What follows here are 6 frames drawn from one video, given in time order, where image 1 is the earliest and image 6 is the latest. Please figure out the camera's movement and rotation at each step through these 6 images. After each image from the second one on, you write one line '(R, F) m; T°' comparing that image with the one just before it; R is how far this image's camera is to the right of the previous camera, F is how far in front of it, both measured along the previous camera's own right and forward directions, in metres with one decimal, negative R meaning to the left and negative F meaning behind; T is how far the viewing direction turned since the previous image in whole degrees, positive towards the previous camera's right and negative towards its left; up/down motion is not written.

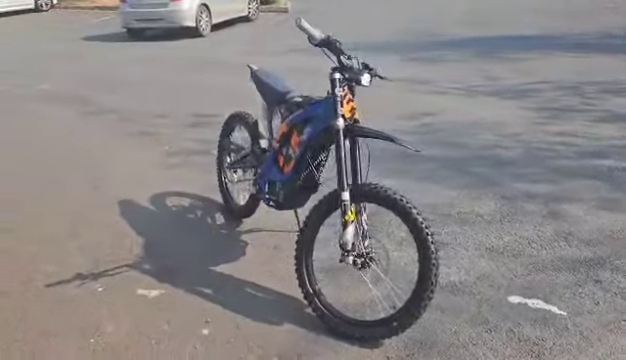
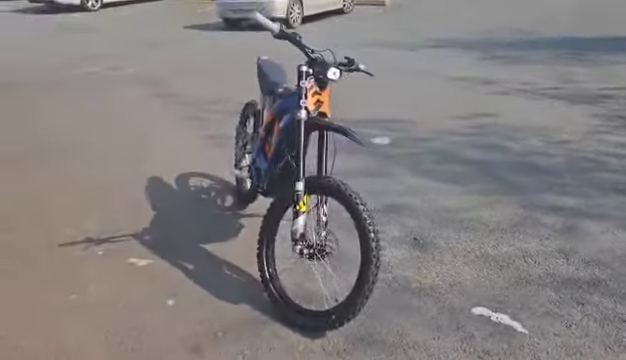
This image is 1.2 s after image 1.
(+1.0, 0.0) m; -11°
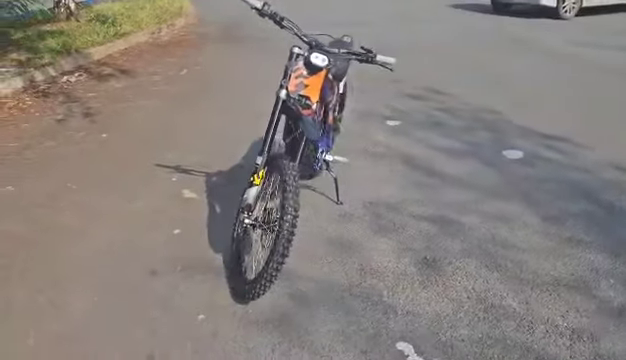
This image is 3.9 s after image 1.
(+2.0, +0.5) m; -29°
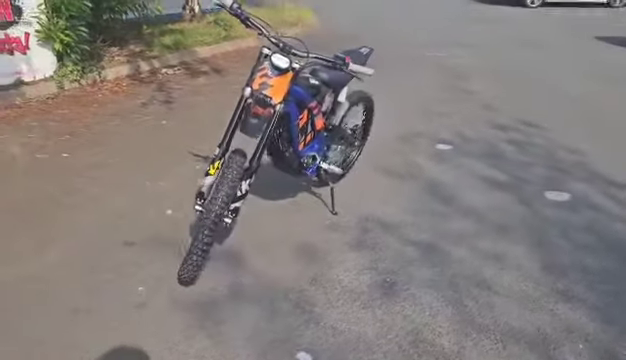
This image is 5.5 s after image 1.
(+1.3, +0.1) m; -15°
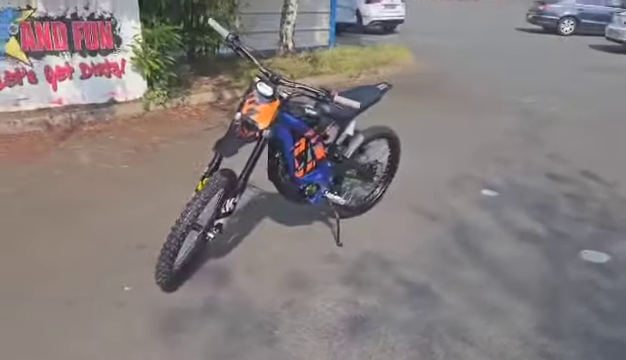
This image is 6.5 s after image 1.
(+1.0, 0.0) m; -13°
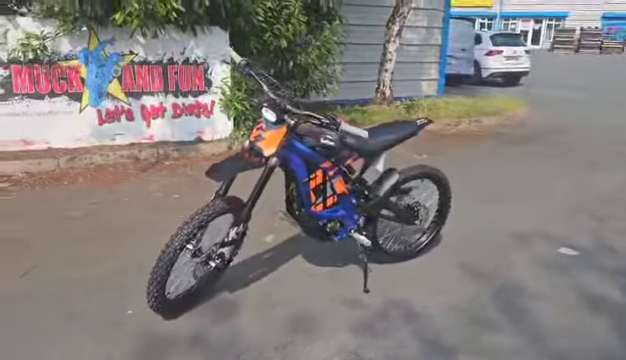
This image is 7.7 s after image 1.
(+0.8, +0.4) m; -14°
